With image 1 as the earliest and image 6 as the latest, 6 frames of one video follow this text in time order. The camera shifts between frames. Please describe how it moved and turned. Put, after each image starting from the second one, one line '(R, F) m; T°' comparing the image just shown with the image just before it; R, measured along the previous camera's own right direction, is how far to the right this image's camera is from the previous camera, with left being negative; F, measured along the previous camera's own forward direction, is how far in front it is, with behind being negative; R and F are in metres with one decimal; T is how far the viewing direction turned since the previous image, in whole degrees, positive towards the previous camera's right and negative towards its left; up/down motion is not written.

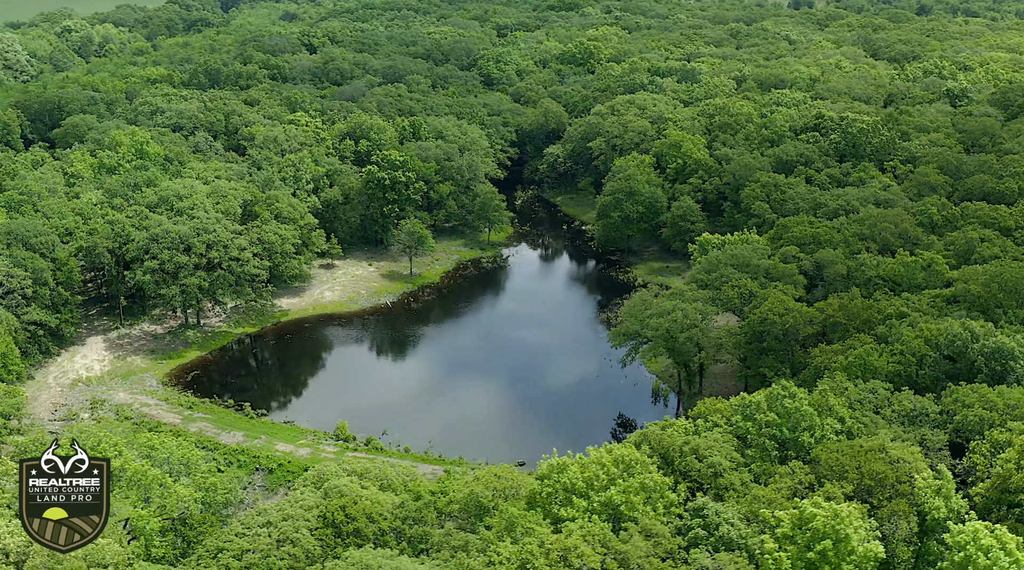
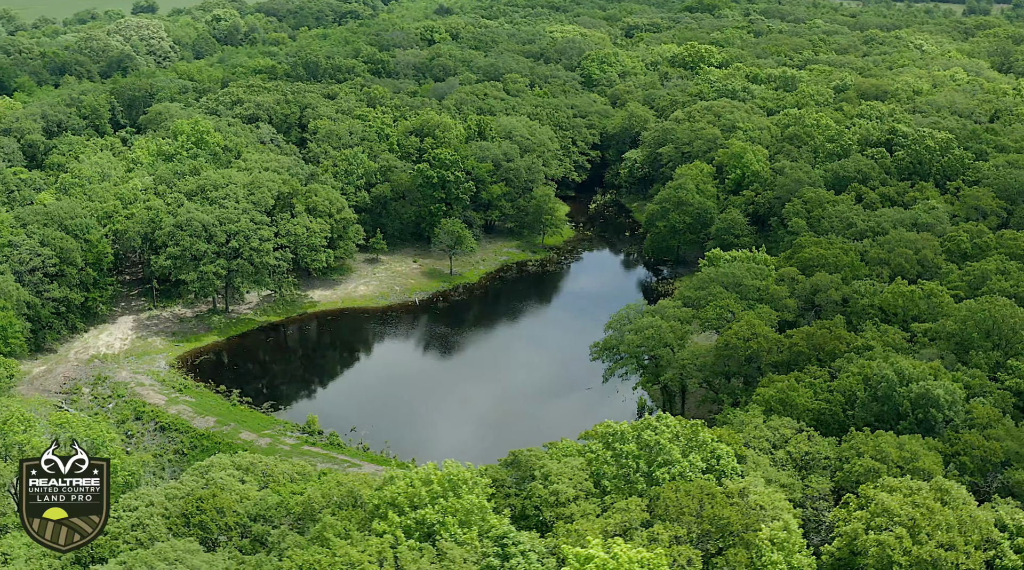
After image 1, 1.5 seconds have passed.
(+12.8, +2.0) m; -9°
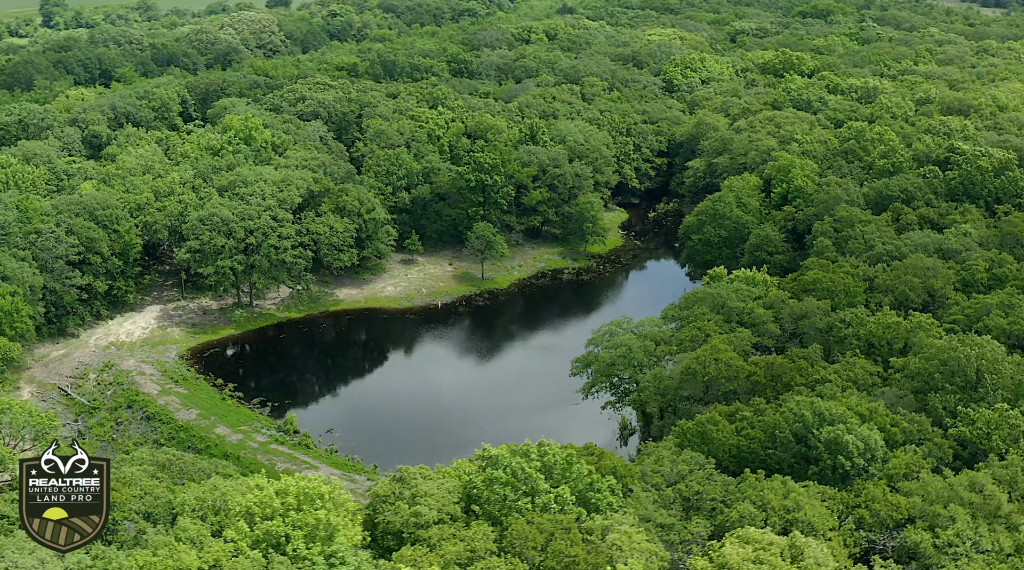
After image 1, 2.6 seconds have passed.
(+10.3, +1.8) m; -8°
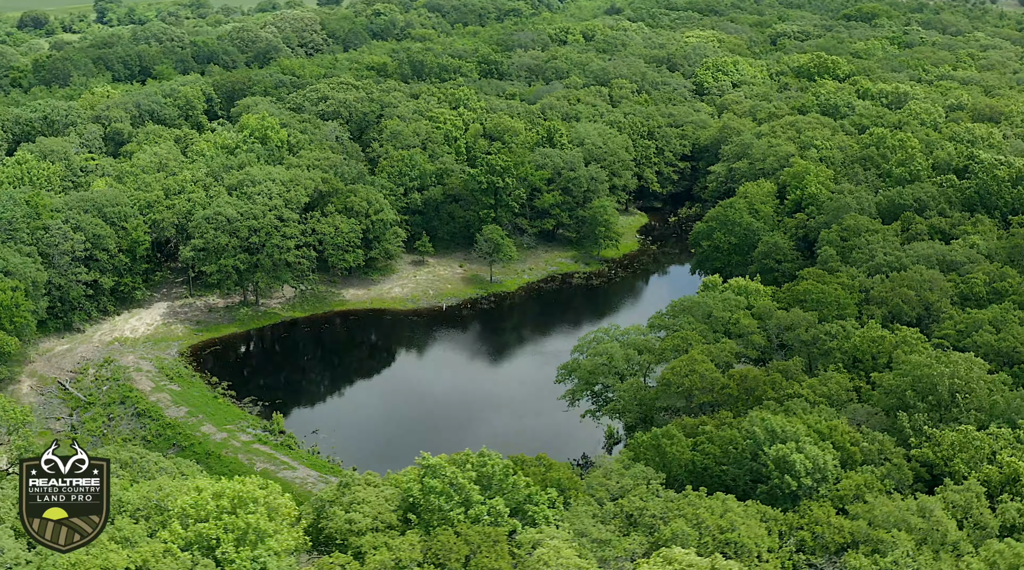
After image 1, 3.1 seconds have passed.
(+4.5, +0.7) m; -3°
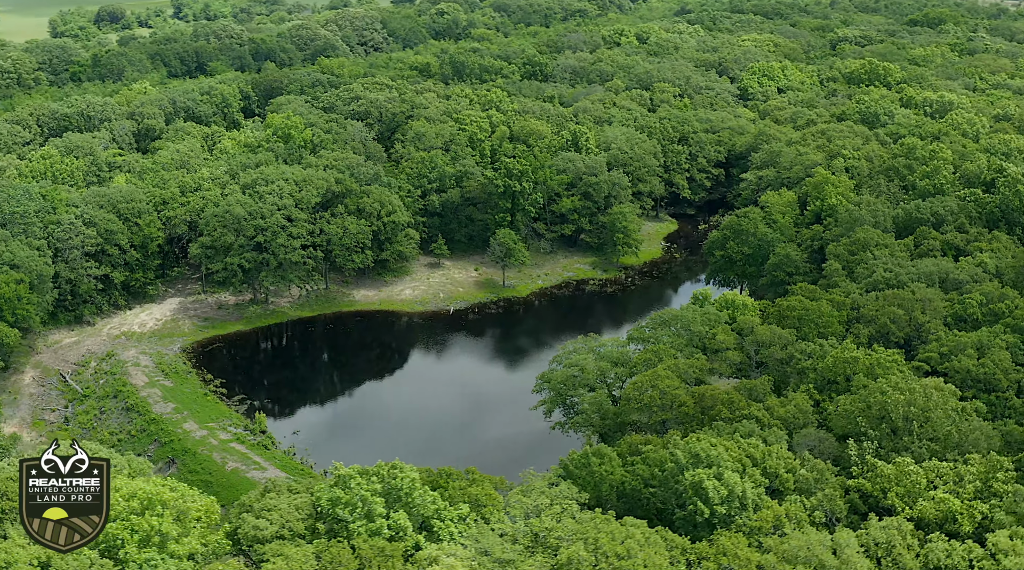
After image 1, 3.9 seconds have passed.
(+6.3, +1.0) m; -4°
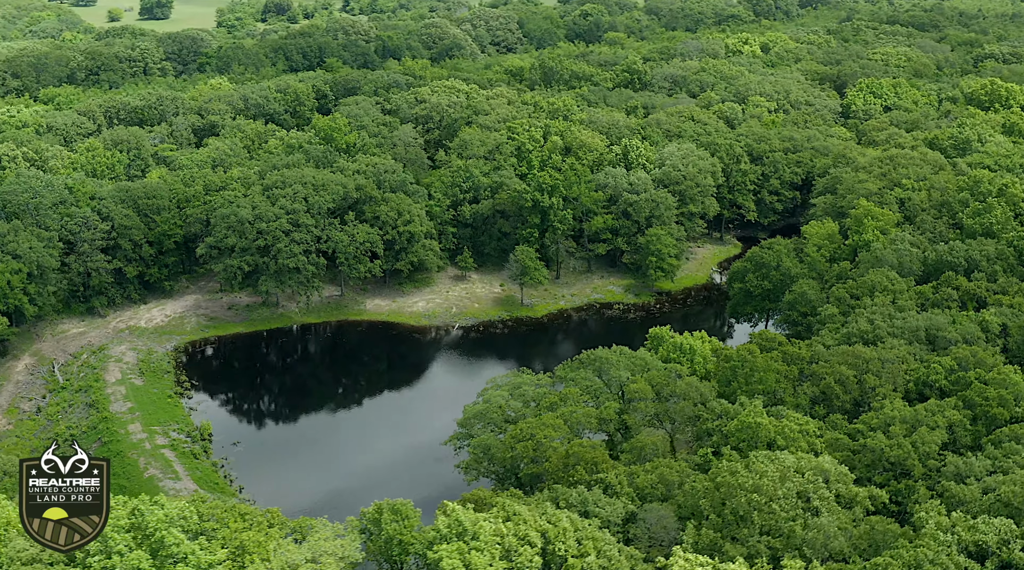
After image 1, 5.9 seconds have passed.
(+14.7, +5.1) m; -10°
